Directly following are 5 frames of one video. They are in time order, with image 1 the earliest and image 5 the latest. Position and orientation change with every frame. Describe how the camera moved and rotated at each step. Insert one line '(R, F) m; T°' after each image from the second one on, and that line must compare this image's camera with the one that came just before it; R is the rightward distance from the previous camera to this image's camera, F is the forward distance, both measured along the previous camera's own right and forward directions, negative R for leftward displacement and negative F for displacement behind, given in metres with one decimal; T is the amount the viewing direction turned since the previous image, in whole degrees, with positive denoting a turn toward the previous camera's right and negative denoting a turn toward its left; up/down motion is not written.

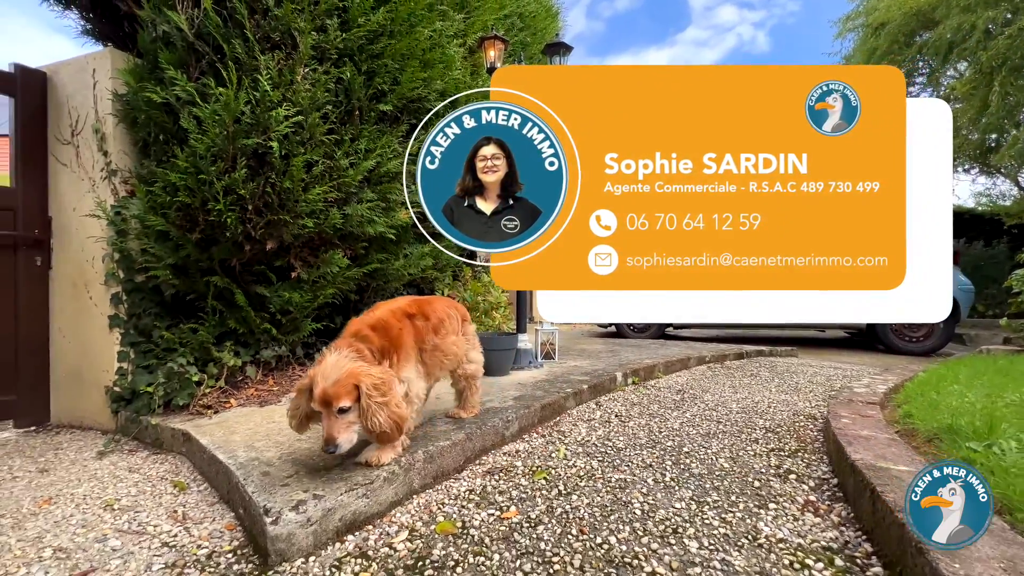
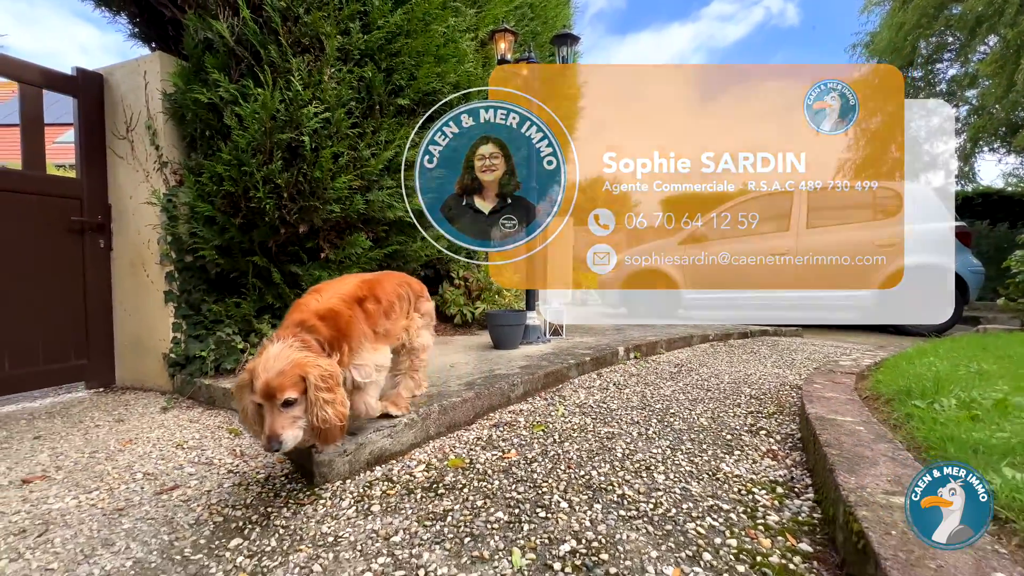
(+0.1, -0.3) m; -2°
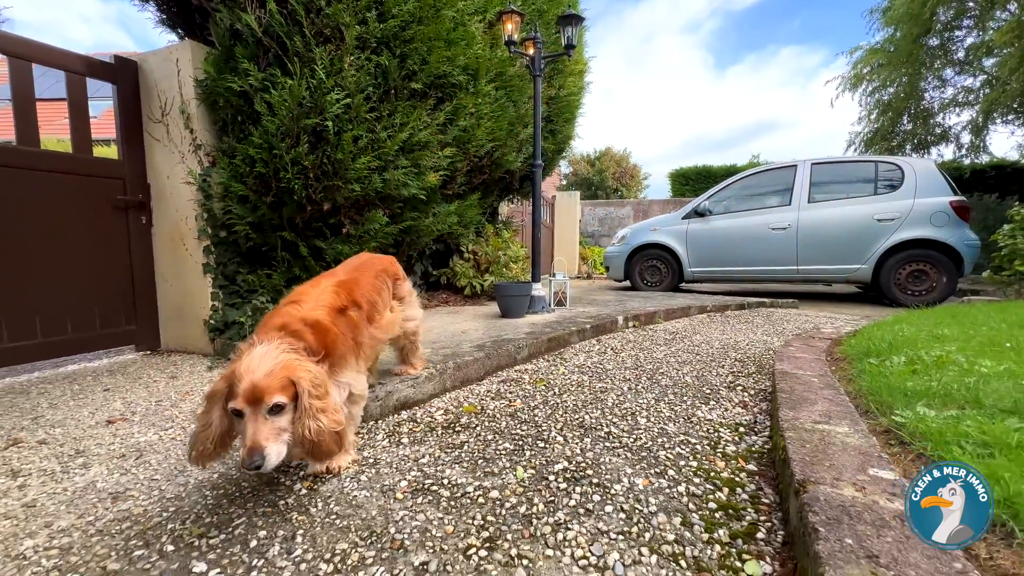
(0.0, -0.3) m; -1°
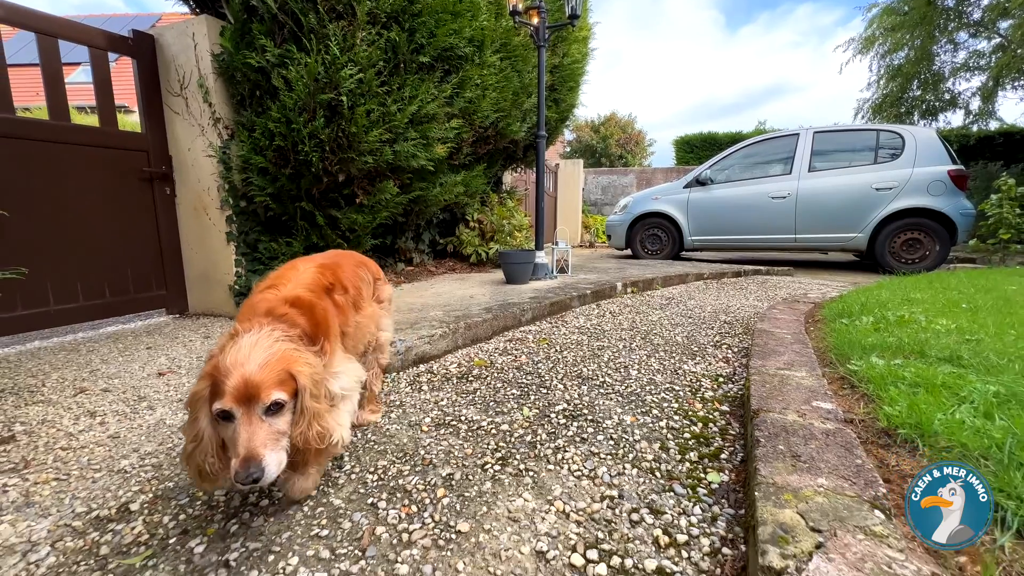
(0.0, -0.3) m; 0°
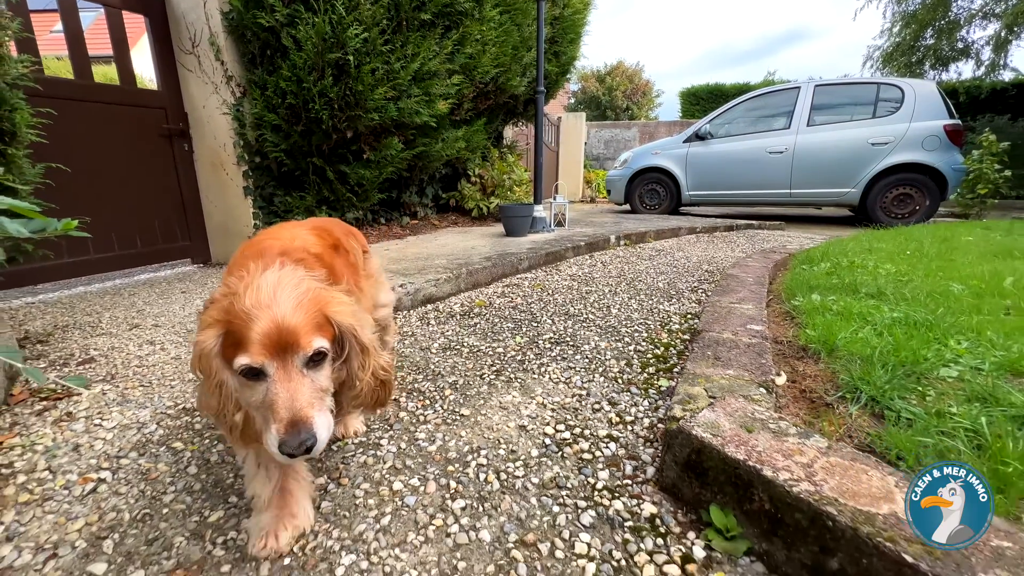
(0.0, -0.4) m; 0°
